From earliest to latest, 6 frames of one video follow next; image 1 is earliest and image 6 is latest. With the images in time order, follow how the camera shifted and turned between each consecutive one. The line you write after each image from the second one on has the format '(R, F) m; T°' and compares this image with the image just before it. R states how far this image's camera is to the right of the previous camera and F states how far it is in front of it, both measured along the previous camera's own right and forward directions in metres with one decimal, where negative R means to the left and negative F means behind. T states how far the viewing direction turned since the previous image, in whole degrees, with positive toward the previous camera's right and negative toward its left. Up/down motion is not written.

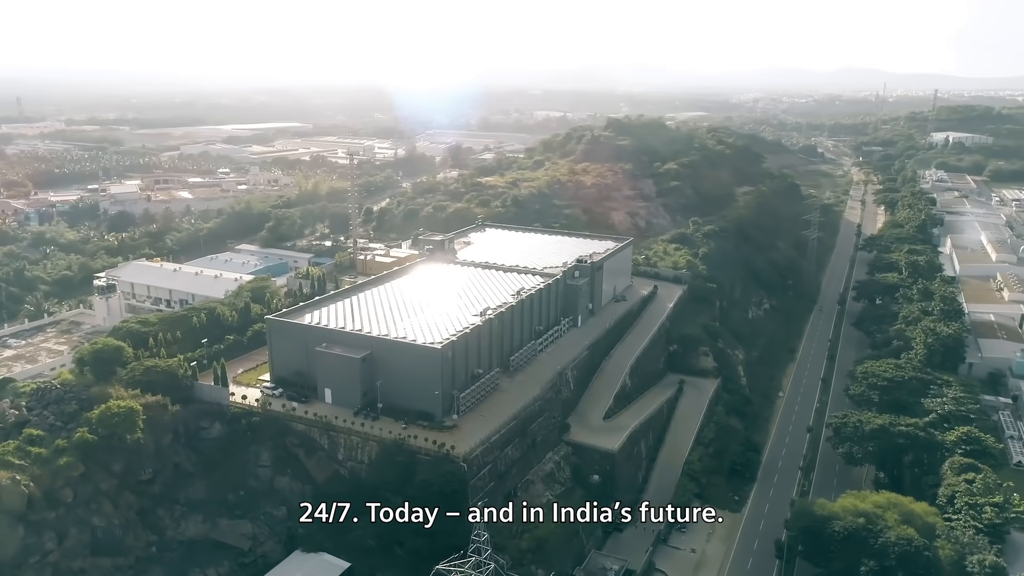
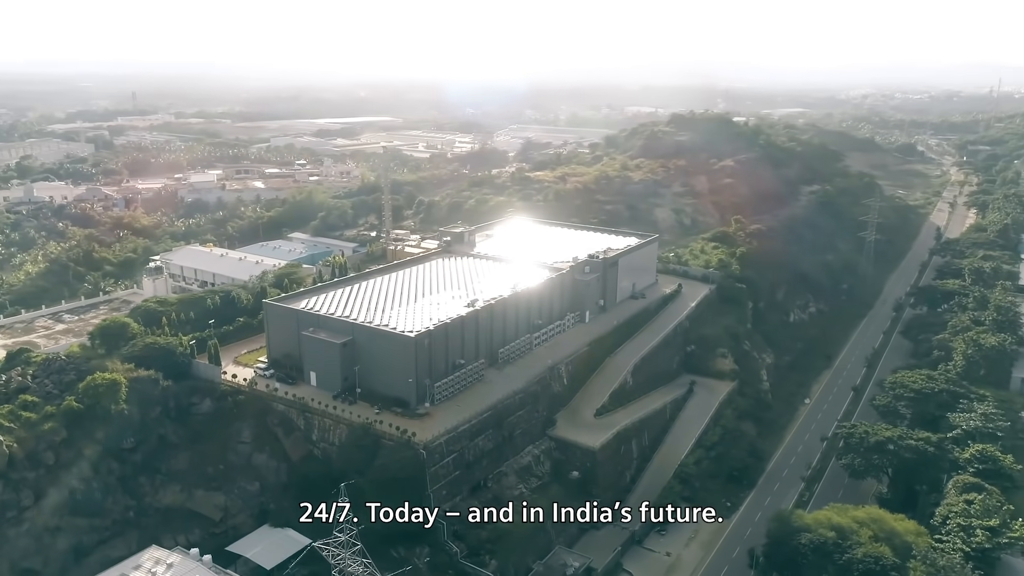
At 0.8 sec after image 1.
(+3.1, +0.1) m; -7°
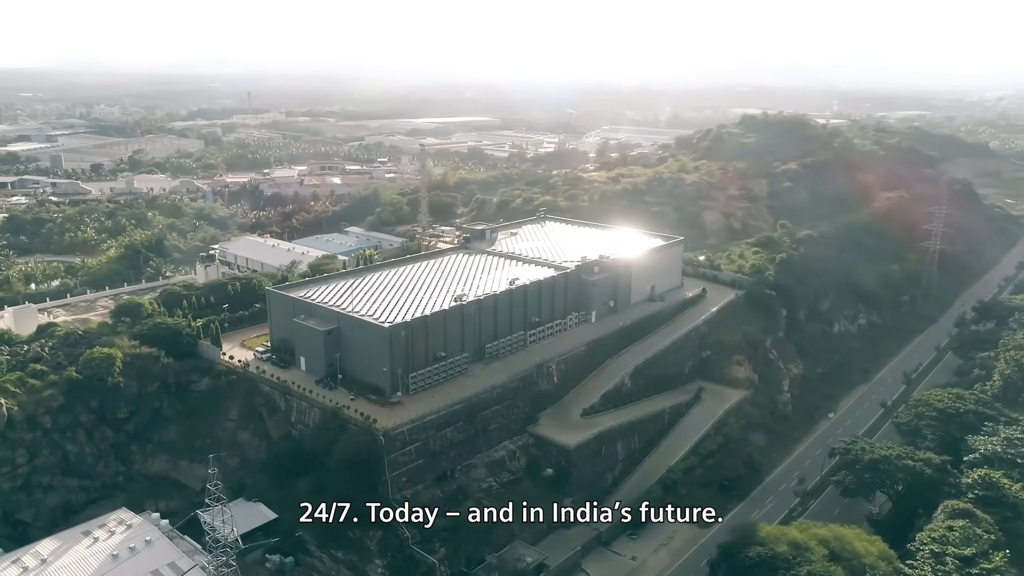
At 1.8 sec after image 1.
(+3.5, 0.0) m; -8°
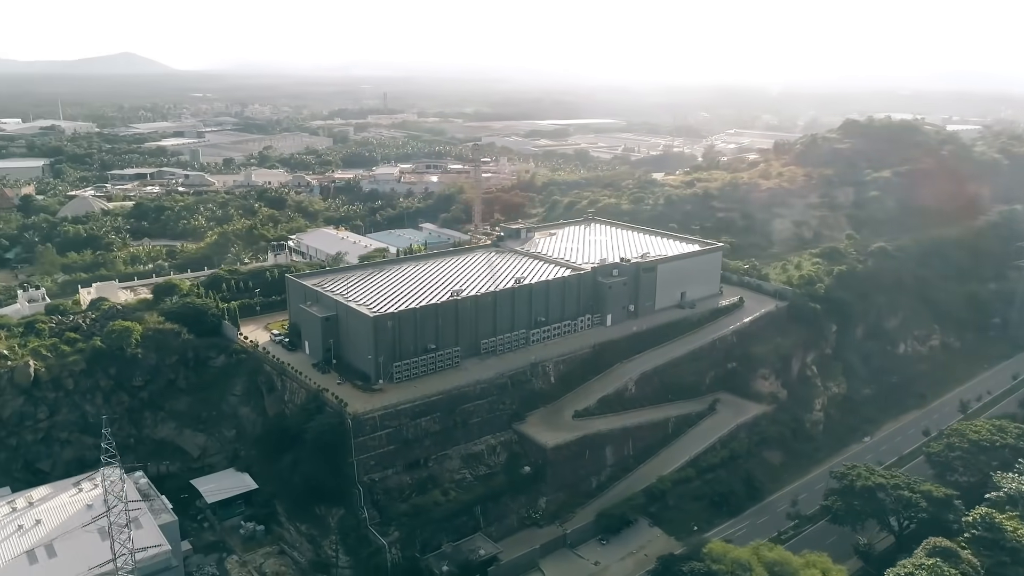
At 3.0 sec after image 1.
(+4.2, +0.1) m; -10°
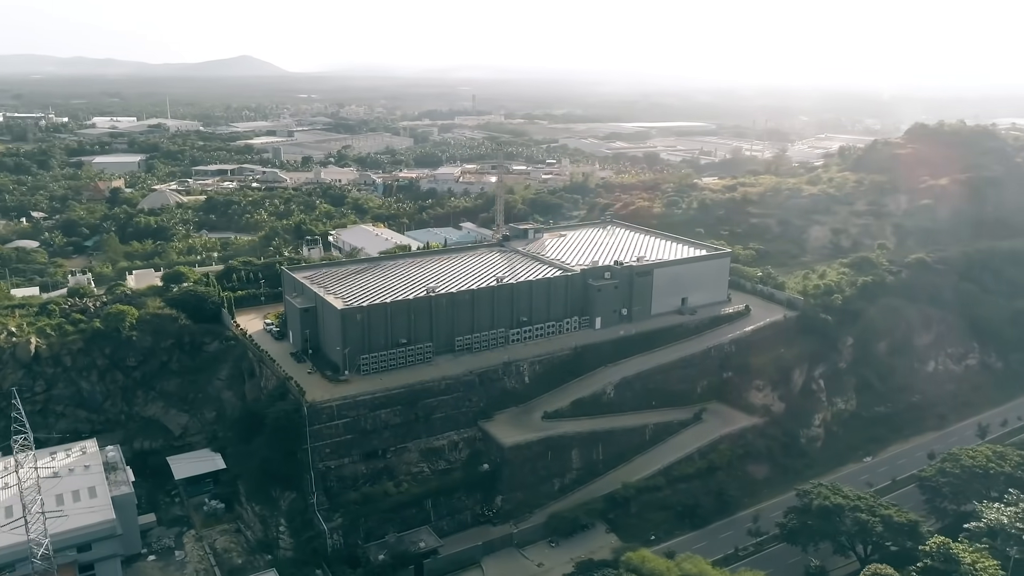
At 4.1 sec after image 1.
(+3.7, +0.1) m; -7°
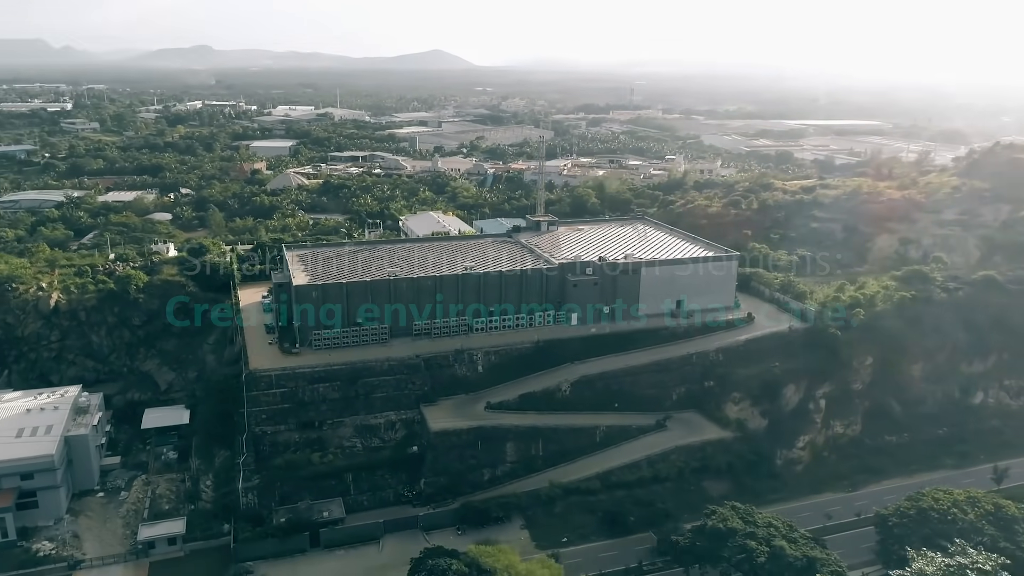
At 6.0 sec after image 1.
(+6.6, +0.7) m; -13°
